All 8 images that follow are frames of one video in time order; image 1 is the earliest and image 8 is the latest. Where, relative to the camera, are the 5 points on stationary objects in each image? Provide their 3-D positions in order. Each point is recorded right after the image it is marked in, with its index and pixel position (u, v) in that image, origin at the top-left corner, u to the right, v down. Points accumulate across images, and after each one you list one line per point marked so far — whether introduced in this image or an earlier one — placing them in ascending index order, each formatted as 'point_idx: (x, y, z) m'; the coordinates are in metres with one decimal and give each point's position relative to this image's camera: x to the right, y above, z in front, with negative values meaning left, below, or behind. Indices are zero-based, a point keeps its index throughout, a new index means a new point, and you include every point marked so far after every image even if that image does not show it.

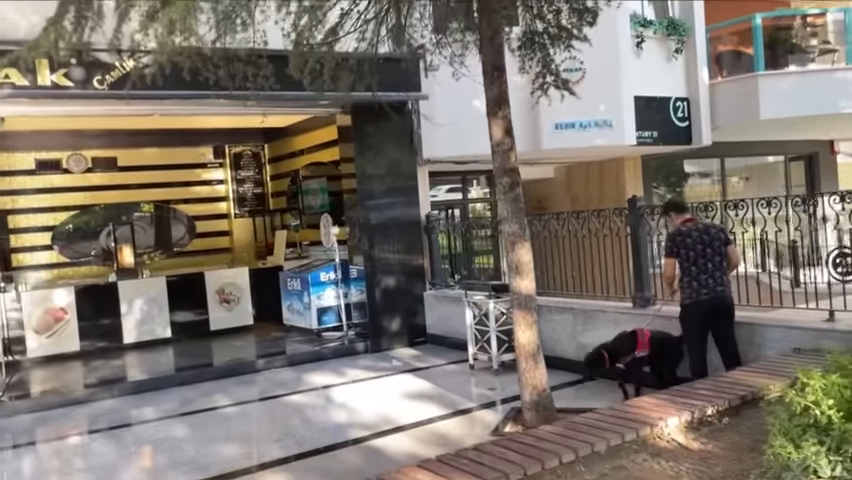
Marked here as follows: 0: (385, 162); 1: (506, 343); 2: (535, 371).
0: (-0.6, +1.0, +9.5) m
1: (+0.9, -1.1, +7.6) m
2: (+0.9, -1.0, +5.7) m
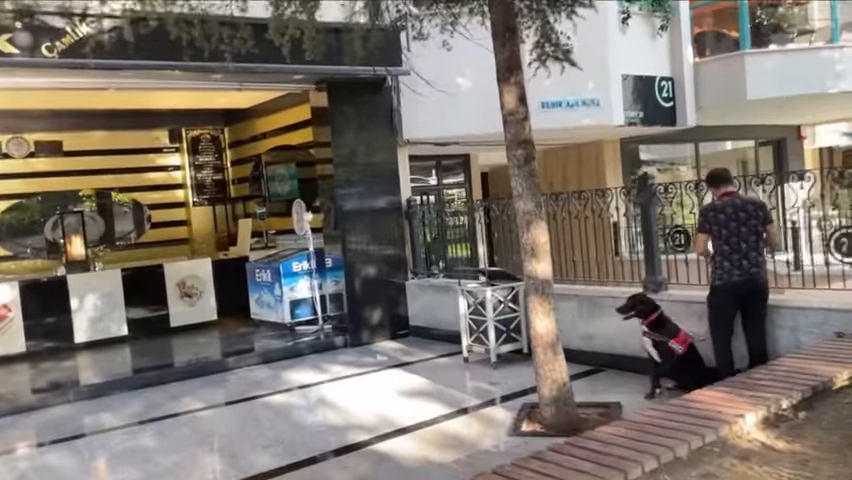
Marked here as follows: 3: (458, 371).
0: (-0.8, +1.2, +8.9) m
1: (+0.8, -0.9, +7.1) m
2: (+0.9, -0.9, +5.2) m
3: (+0.3, -1.3, +7.2) m
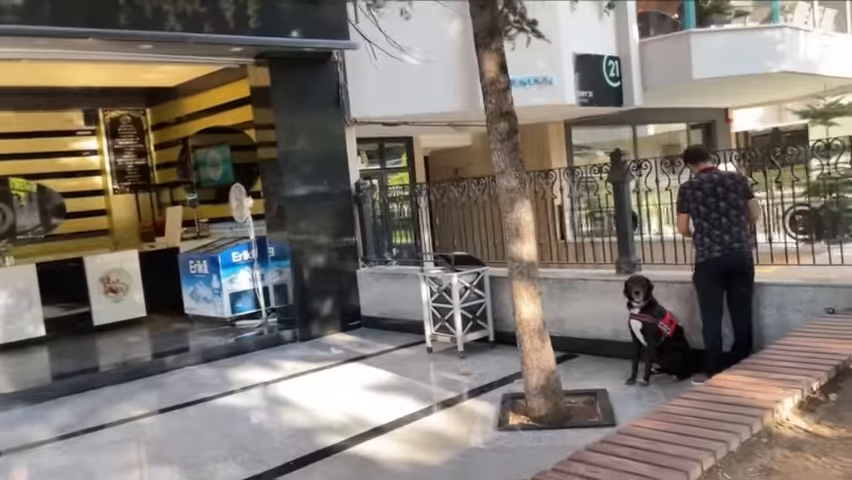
0: (-1.4, +1.3, +8.3) m
1: (+0.4, -0.8, +6.7) m
2: (+0.8, -0.8, +4.9) m
3: (0.0, -1.2, +6.8) m
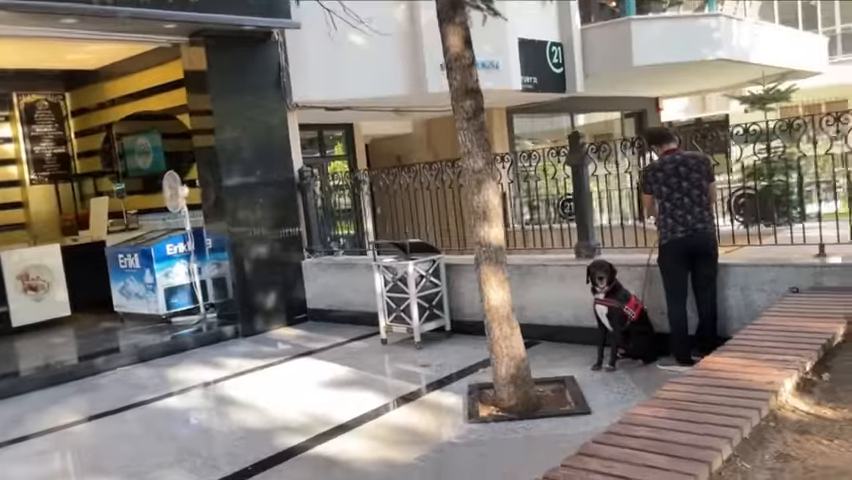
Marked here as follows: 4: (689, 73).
0: (-2.0, +1.4, +7.8) m
1: (0.0, -0.6, +6.5) m
2: (+0.6, -0.6, +4.7) m
3: (-0.5, -1.1, +6.6) m
4: (+4.1, +2.6, +11.2) m
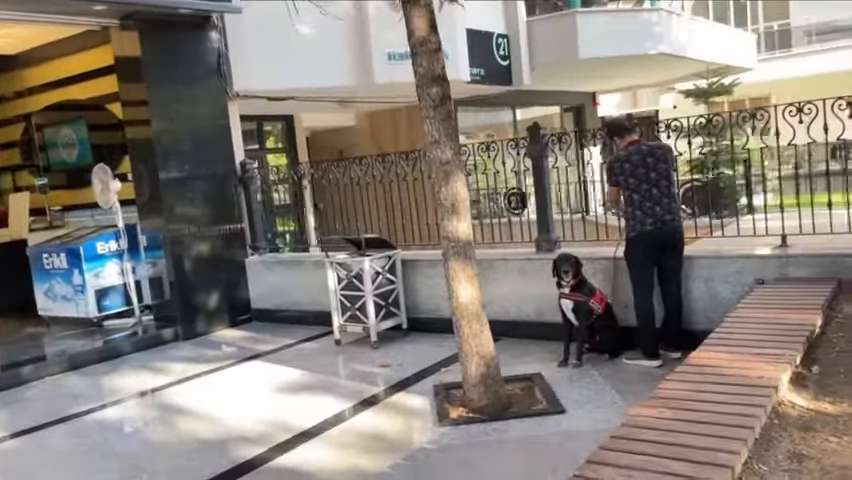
0: (-2.5, +1.5, +7.4) m
1: (-0.4, -0.6, +6.3) m
2: (+0.3, -0.6, +4.5) m
3: (-0.8, -1.0, +6.3) m
4: (+3.2, +2.7, +11.3) m
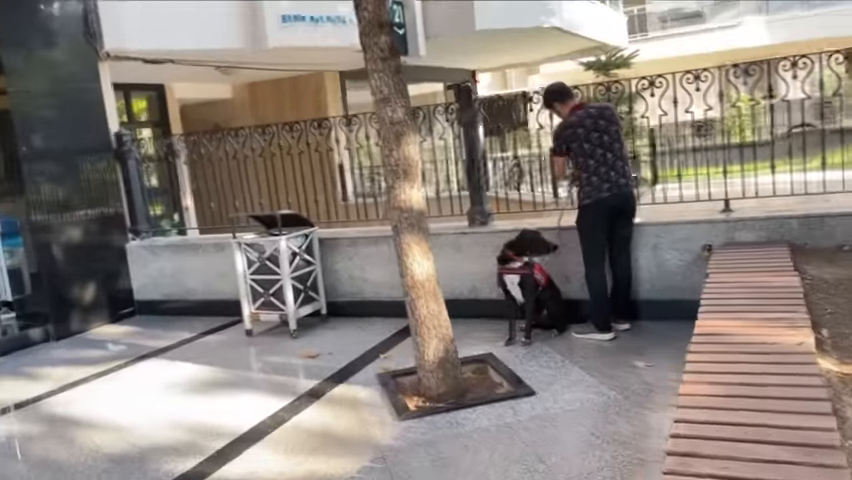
0: (-3.3, +1.6, +6.3) m
1: (-1.0, -0.4, +5.6) m
2: (+0.1, -0.4, +4.0) m
3: (-1.4, -0.8, +5.6) m
4: (+1.5, +3.1, +11.2) m
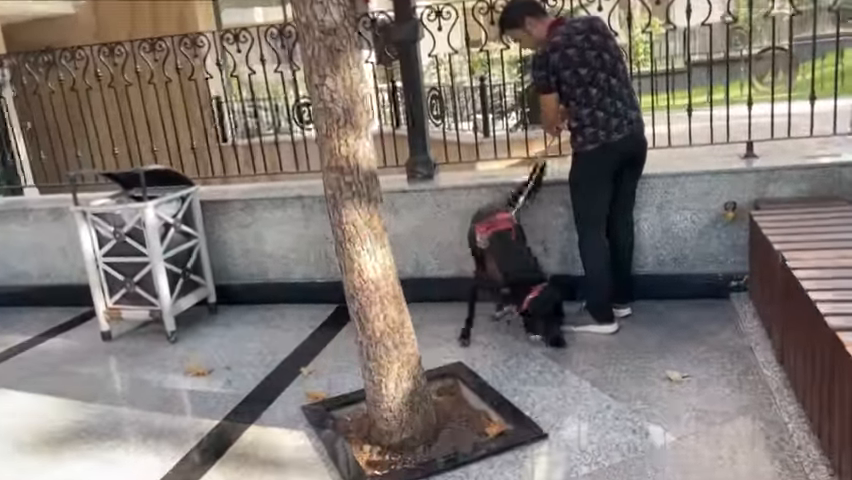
0: (-3.9, +1.8, +4.1) m
1: (-1.4, -0.2, +4.1) m
2: (-0.1, -0.3, +2.7) m
3: (-1.8, -0.7, +4.0) m
4: (0.0, +3.9, +9.6) m
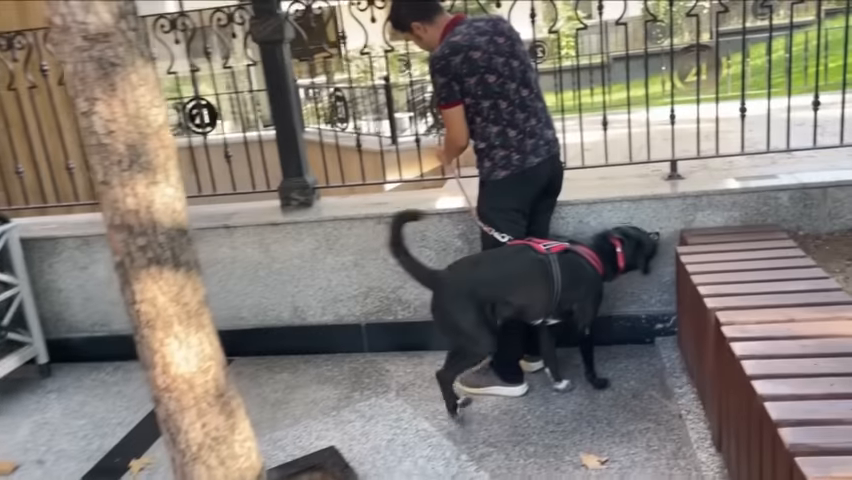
0: (-4.5, +1.5, +3.0) m
1: (-2.0, -0.5, +3.3) m
2: (-0.6, -0.6, +2.0) m
3: (-2.4, -0.9, +3.1) m
4: (-1.2, +3.8, +8.8) m
